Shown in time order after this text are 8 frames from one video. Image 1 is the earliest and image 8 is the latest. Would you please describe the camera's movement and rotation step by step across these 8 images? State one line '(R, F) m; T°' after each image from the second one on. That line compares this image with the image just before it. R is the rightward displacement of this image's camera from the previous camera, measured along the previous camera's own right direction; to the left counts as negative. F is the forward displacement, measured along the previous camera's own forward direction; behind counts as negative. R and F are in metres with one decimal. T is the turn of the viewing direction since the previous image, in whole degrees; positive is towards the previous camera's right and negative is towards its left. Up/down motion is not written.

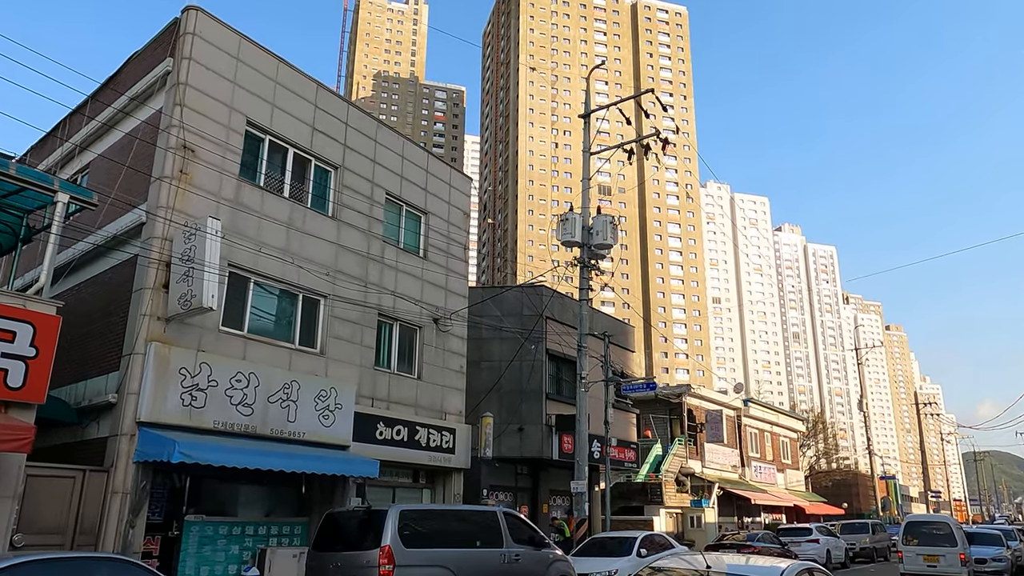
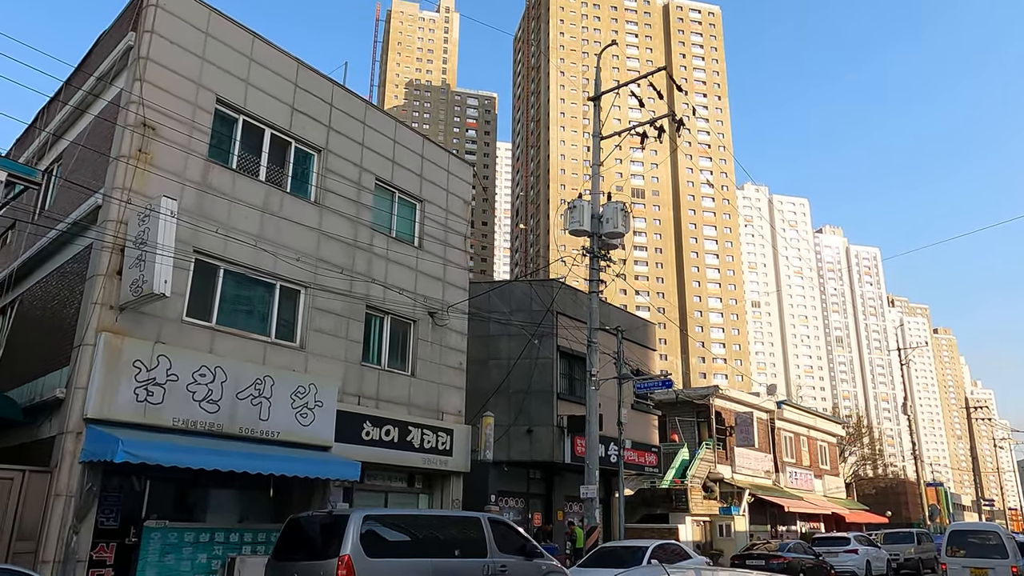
(+0.8, +1.1) m; -3°
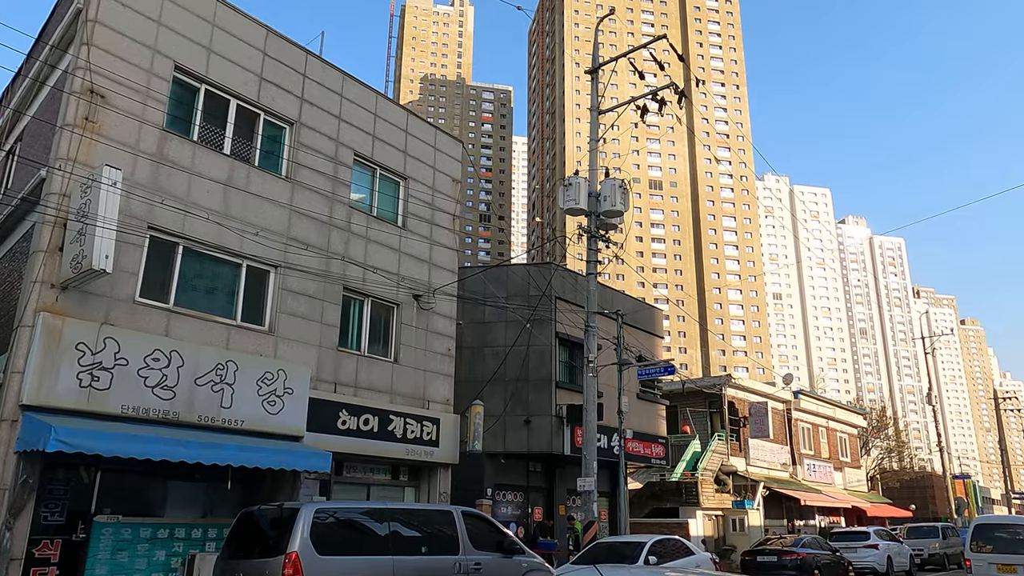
(+0.6, +0.9) m; -2°
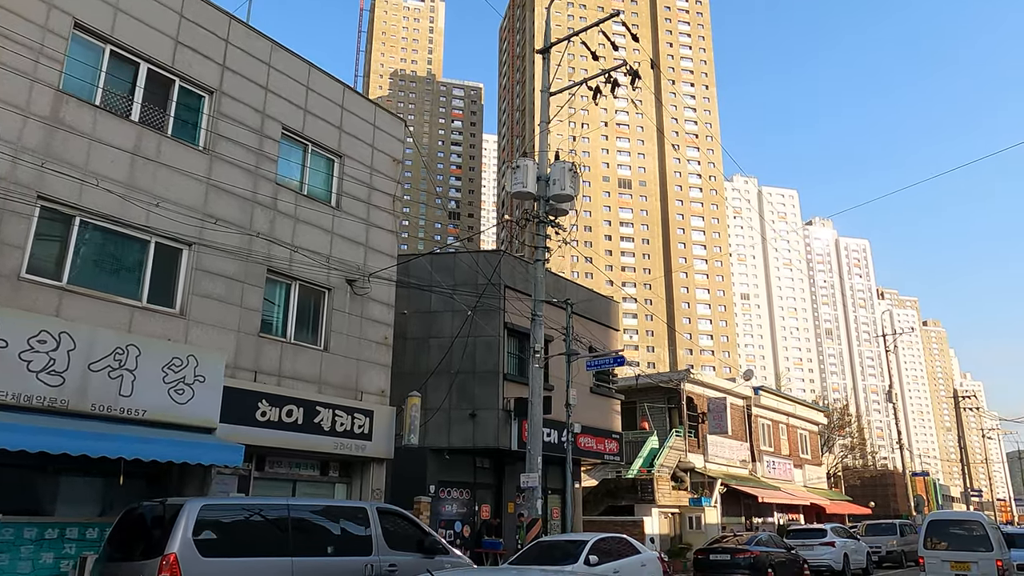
(+0.6, +0.8) m; +2°
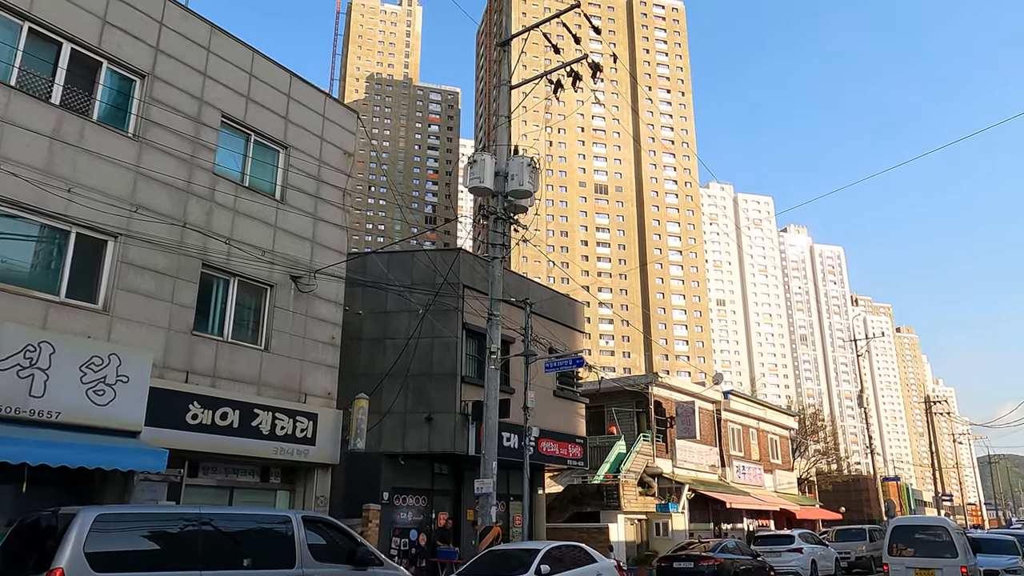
(+0.5, +0.6) m; +2°
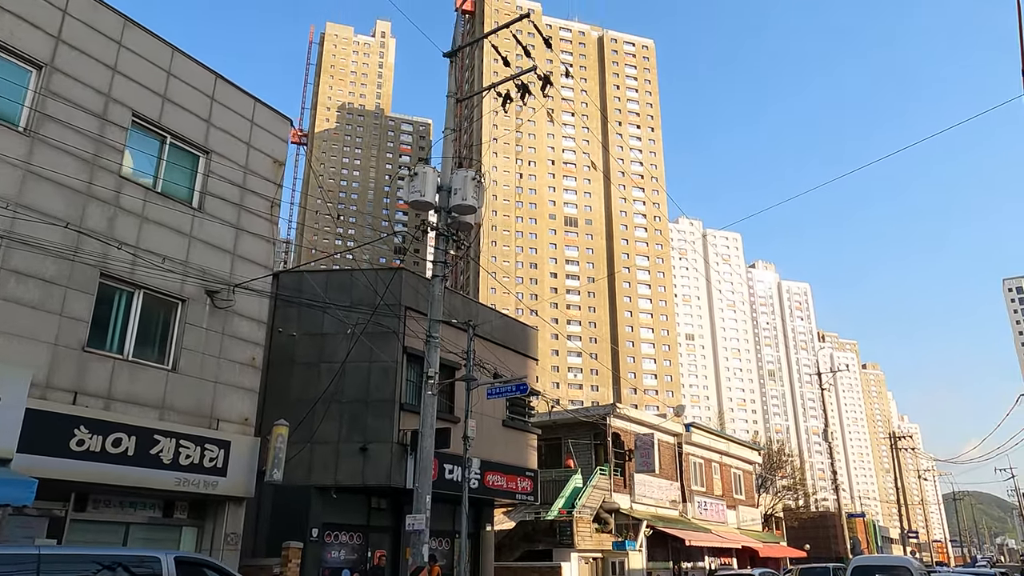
(+0.6, +1.0) m; +2°
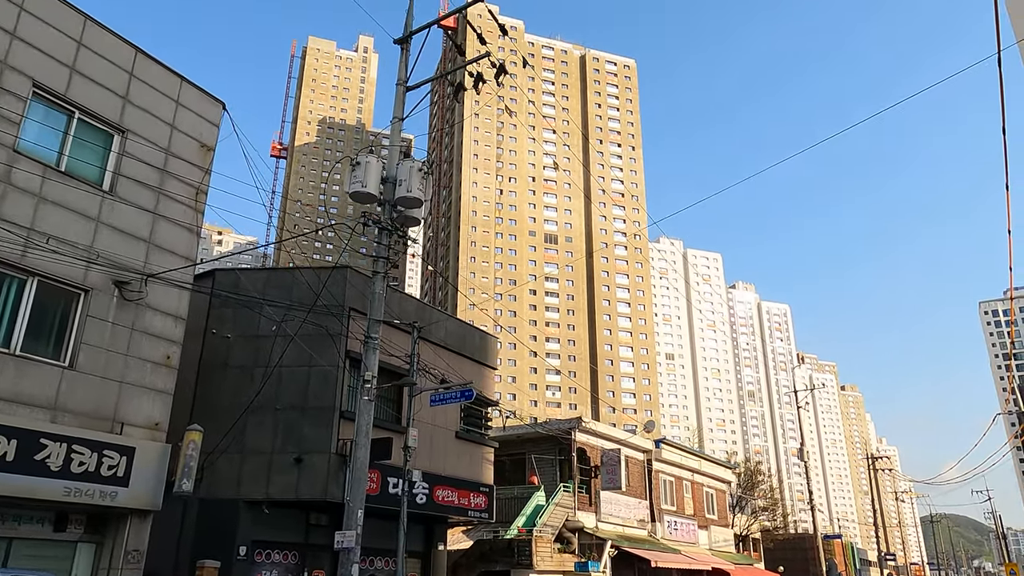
(+0.6, +1.0) m; +1°
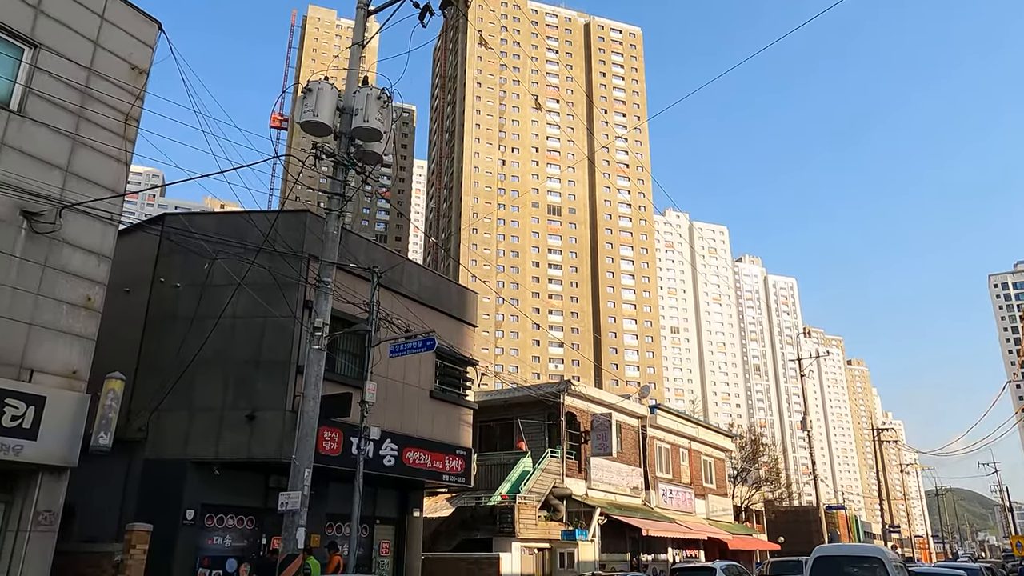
(+0.6, +1.3) m; 0°
